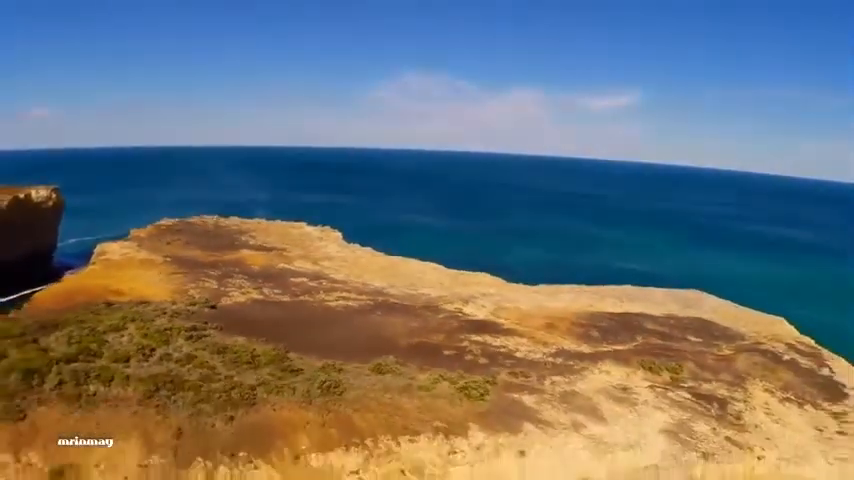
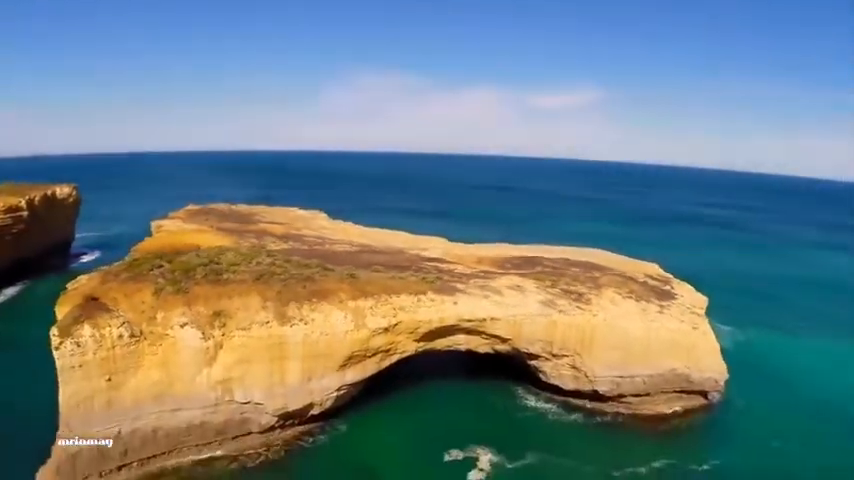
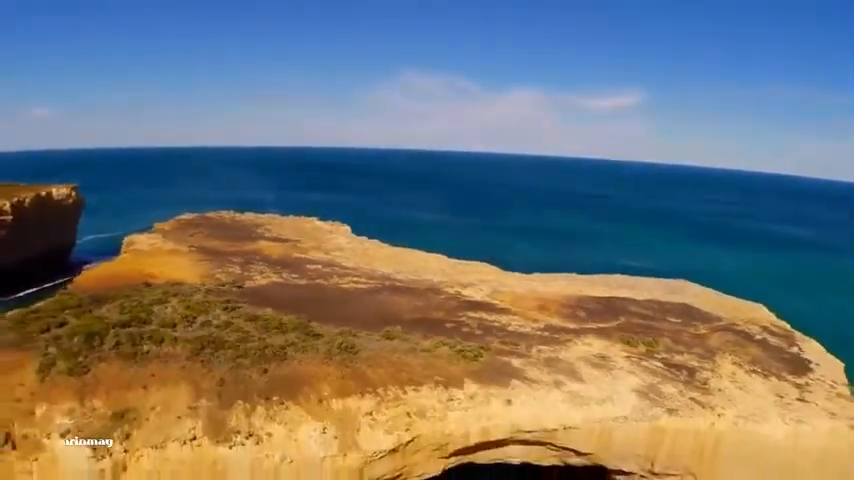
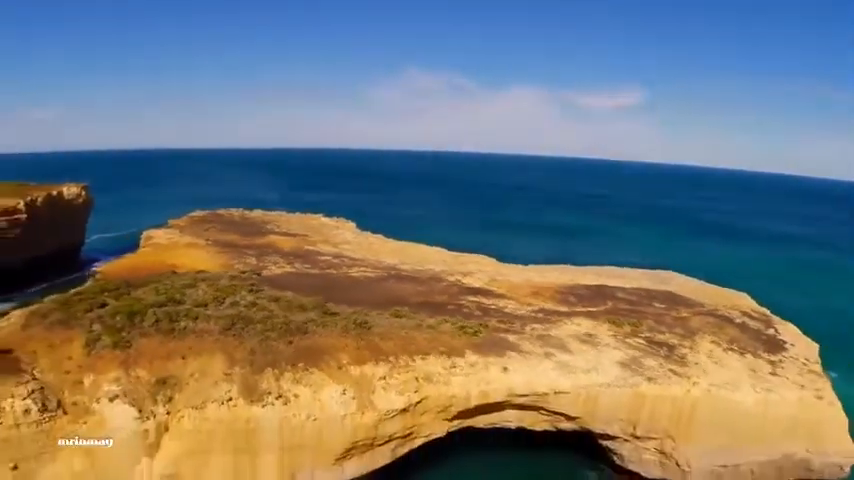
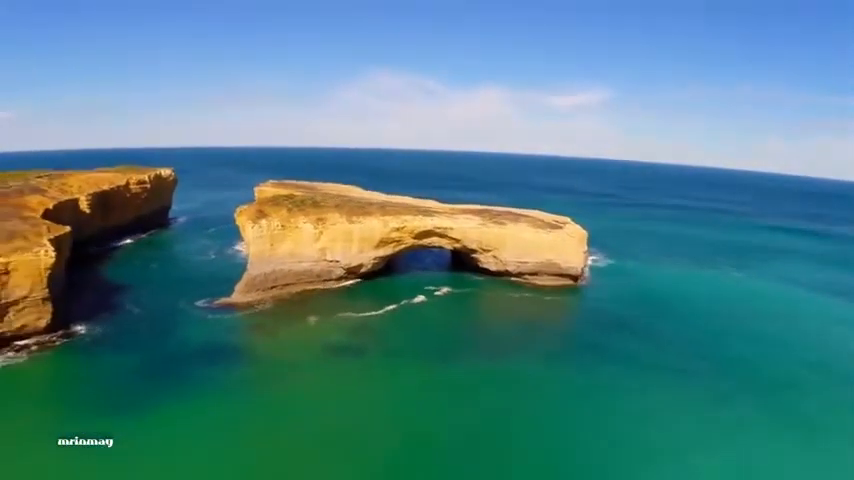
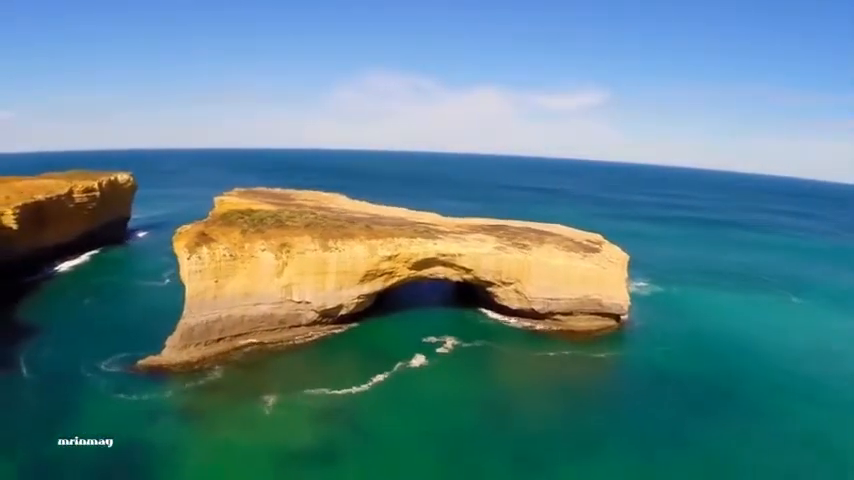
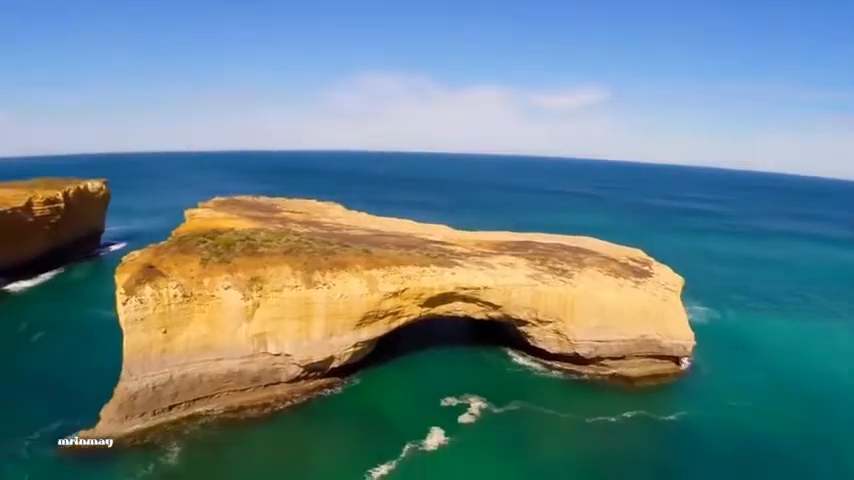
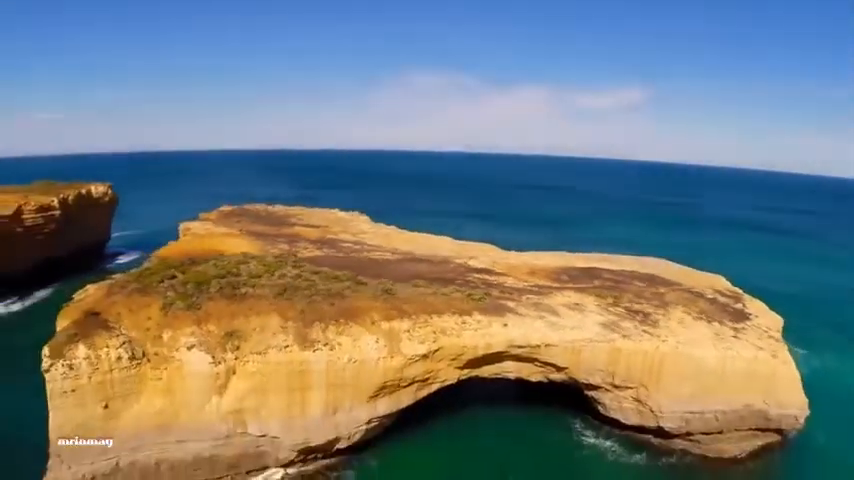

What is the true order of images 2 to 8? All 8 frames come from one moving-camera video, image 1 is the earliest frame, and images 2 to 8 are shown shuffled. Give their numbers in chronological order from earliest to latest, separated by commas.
3, 4, 8, 2, 7, 6, 5
